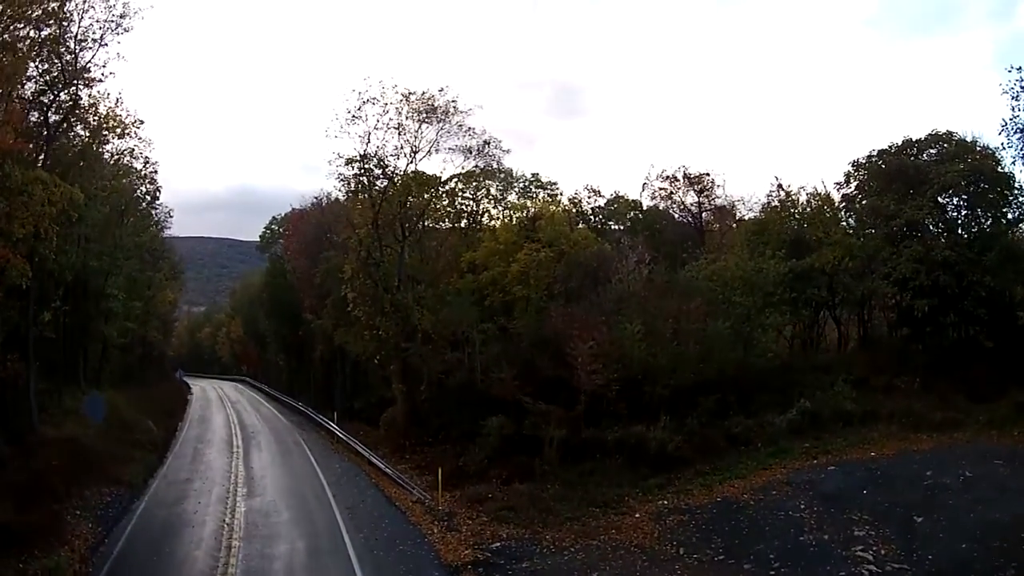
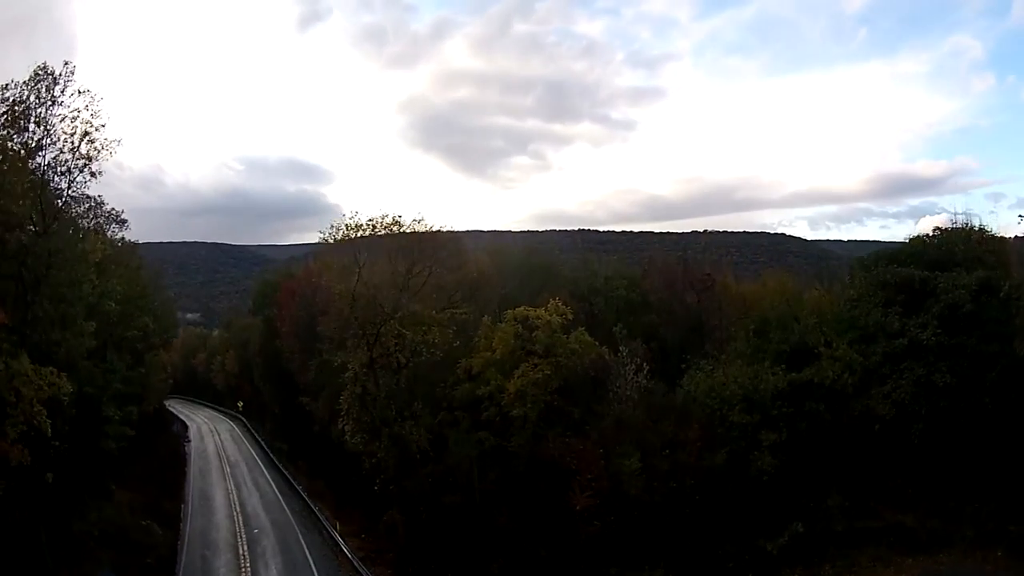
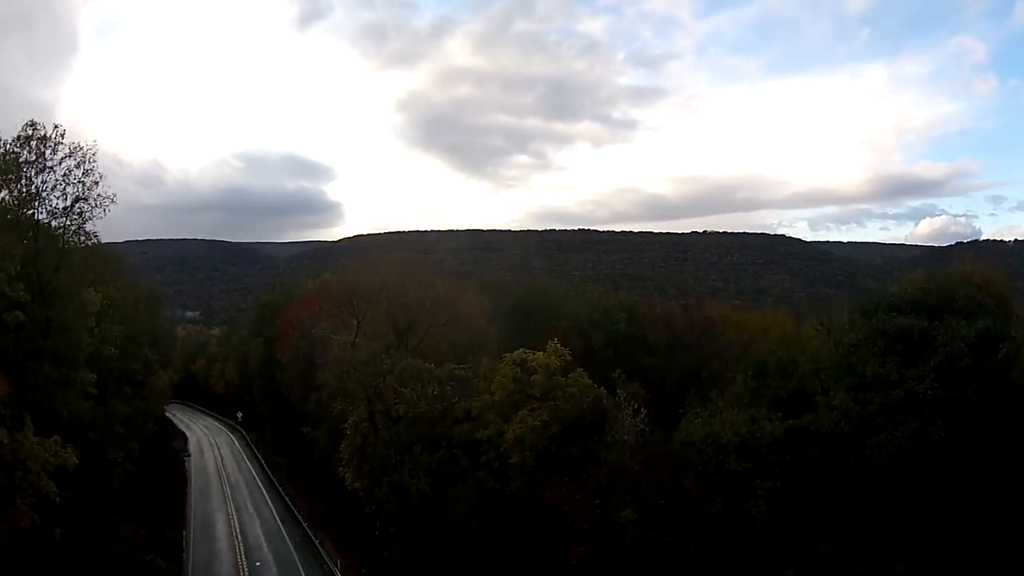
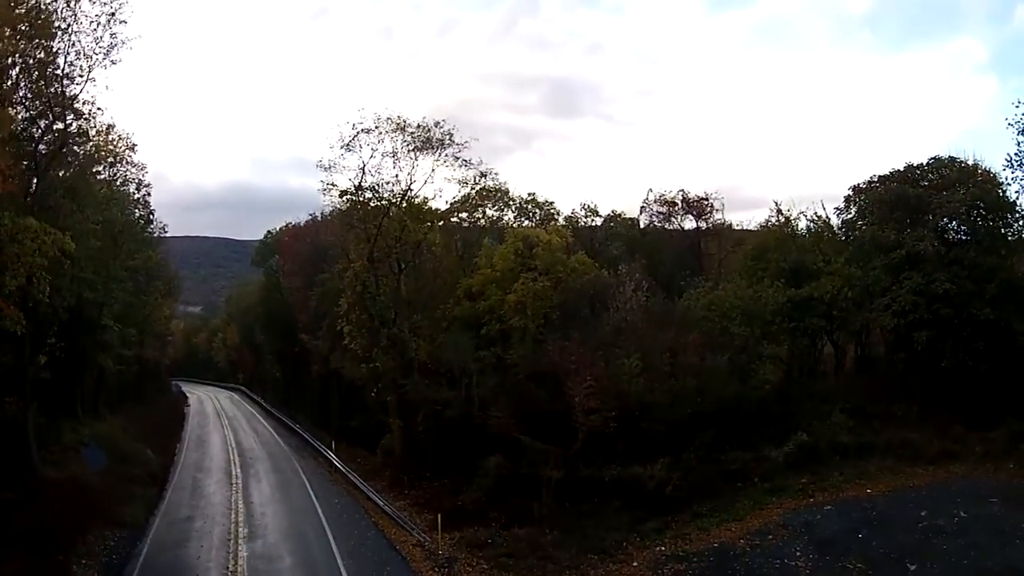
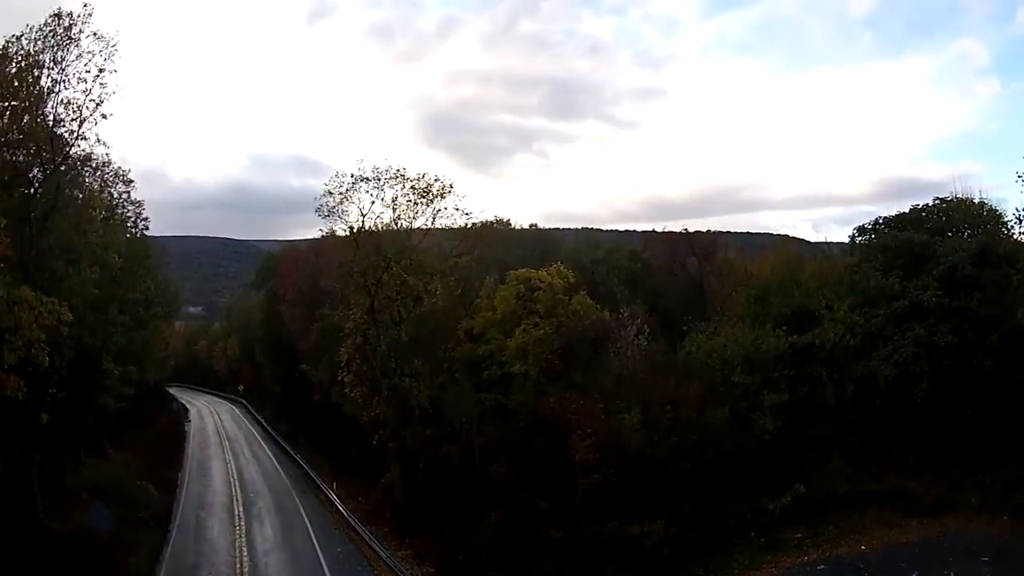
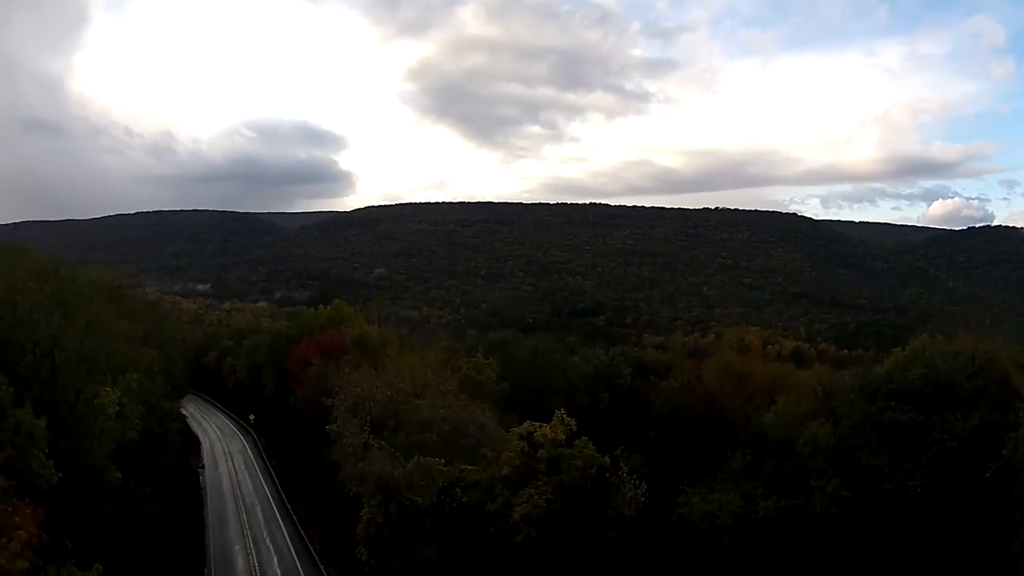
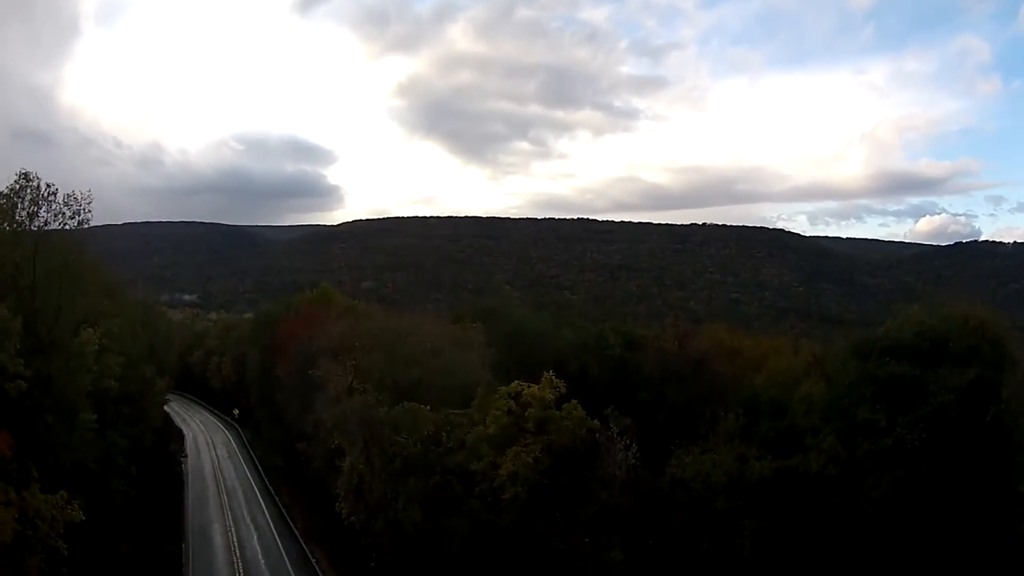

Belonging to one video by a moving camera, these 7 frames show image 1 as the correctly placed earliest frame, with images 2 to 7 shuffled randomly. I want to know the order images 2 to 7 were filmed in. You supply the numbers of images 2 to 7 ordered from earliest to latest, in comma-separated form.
4, 5, 2, 3, 7, 6
